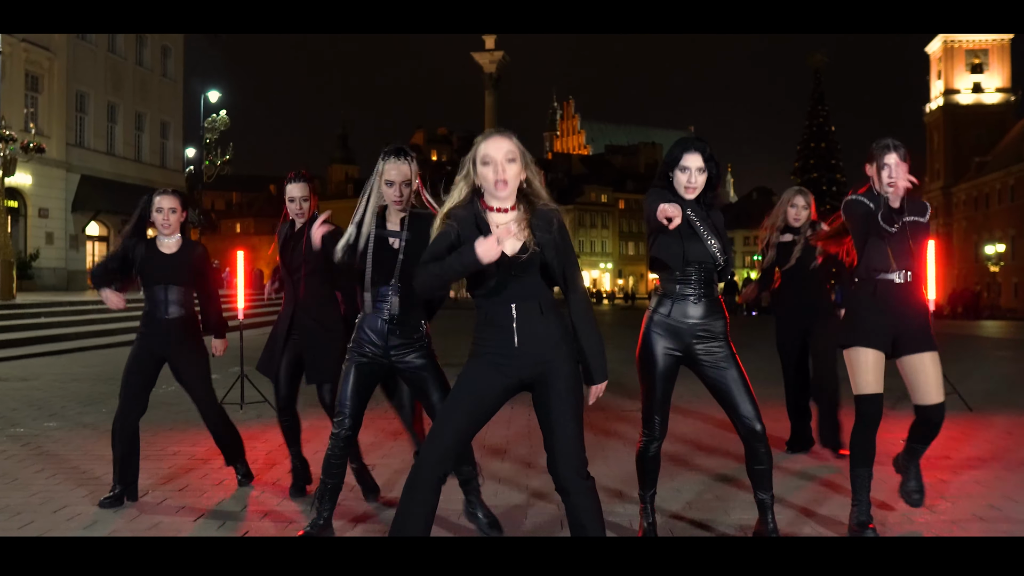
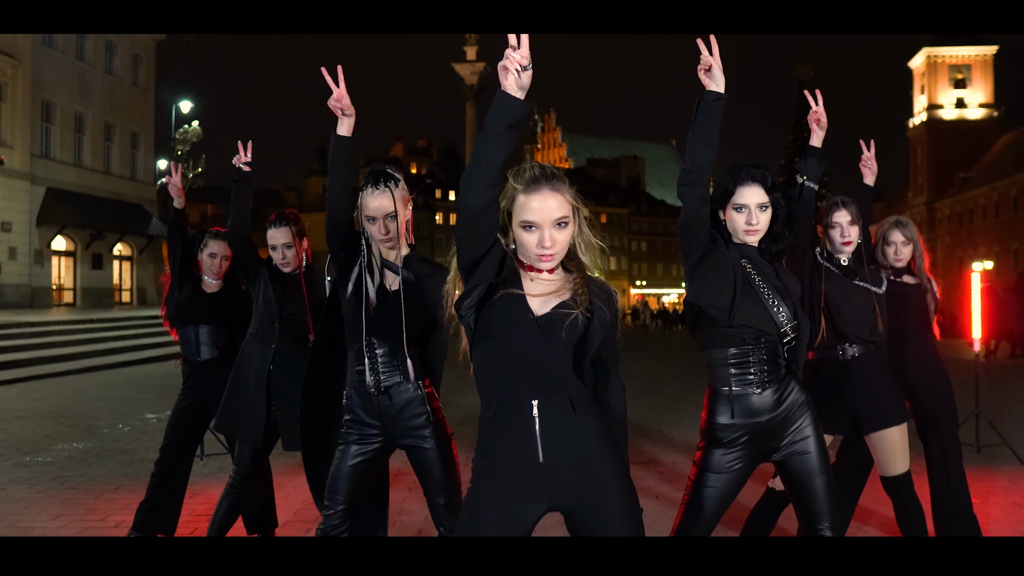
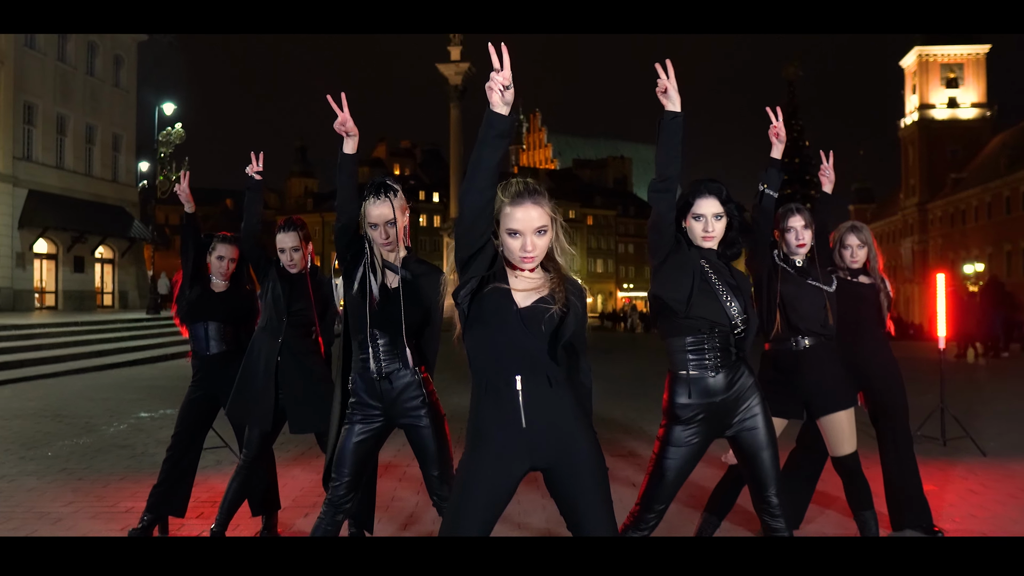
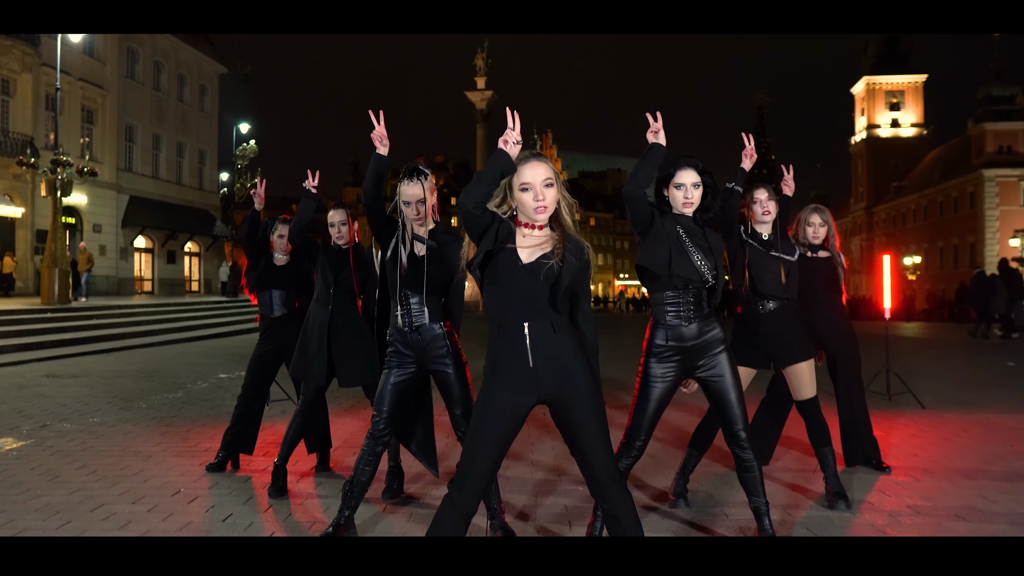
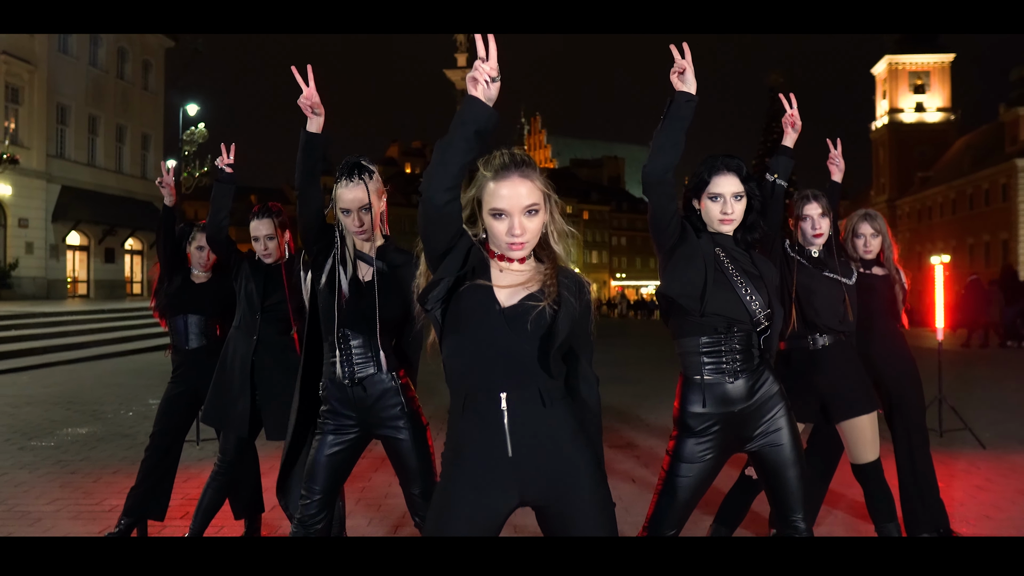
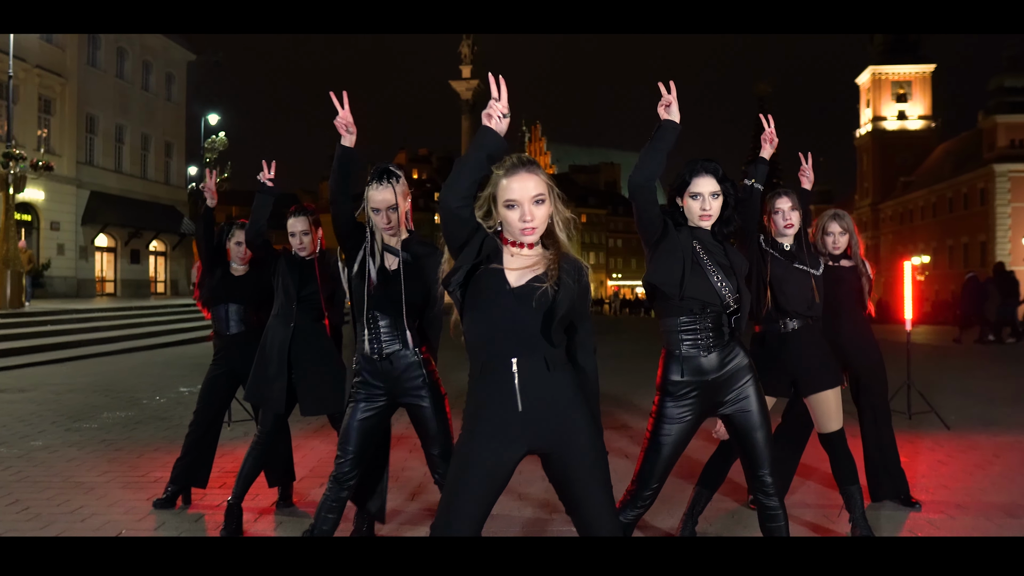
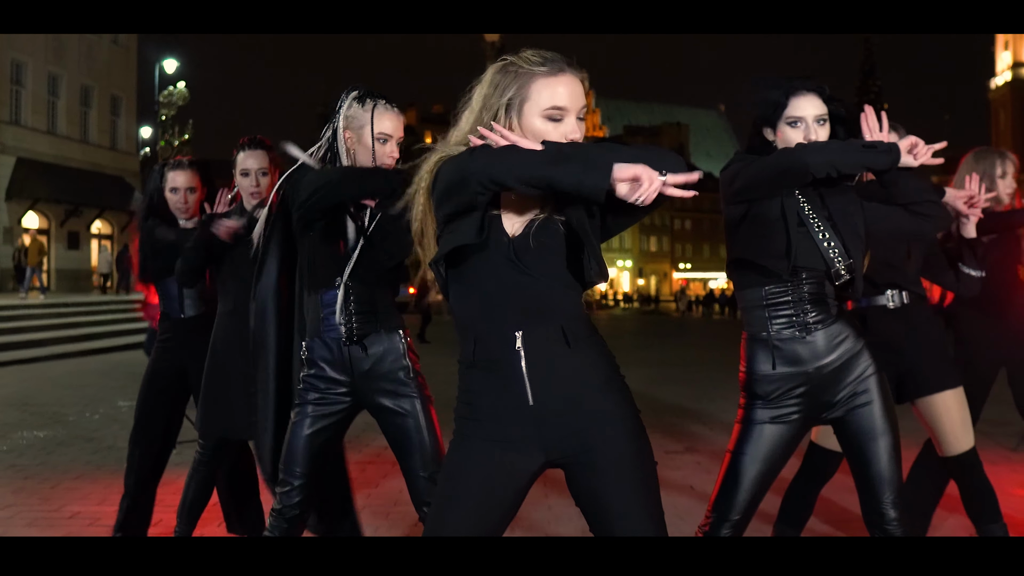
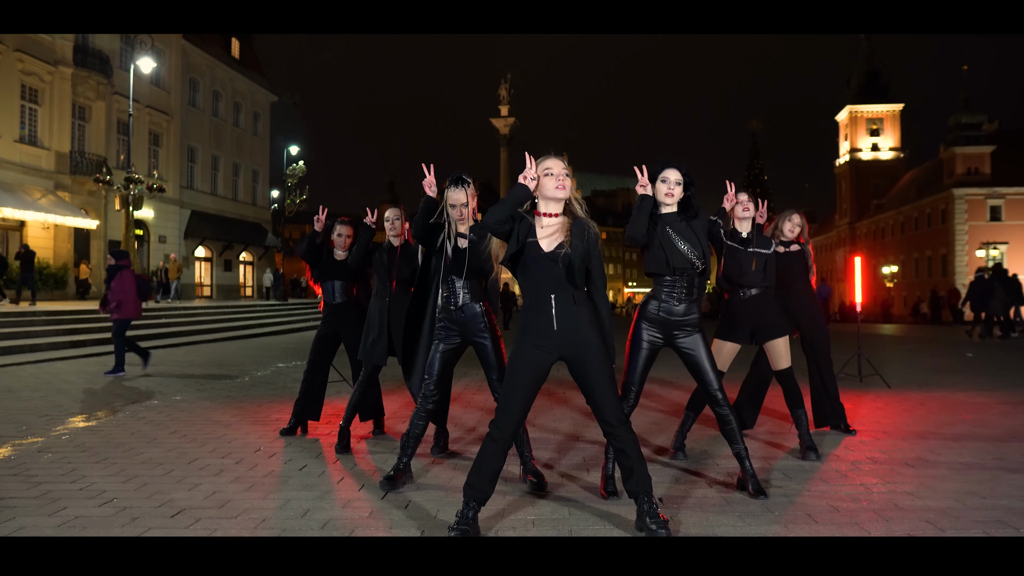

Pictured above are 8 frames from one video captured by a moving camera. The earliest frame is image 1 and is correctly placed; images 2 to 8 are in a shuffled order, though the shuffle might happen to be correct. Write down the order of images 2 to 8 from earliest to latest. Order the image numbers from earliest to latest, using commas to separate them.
7, 8, 4, 6, 5, 2, 3
